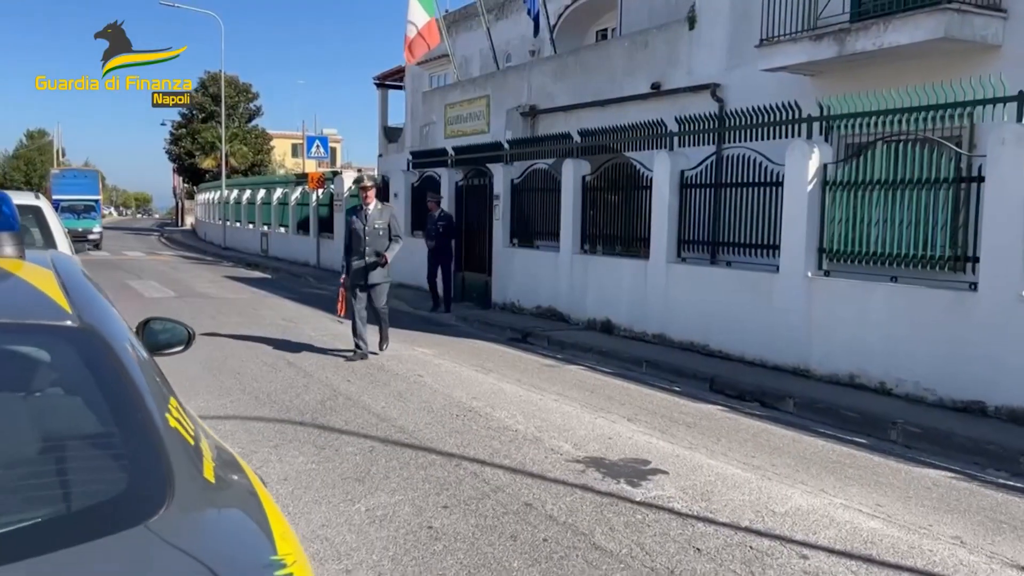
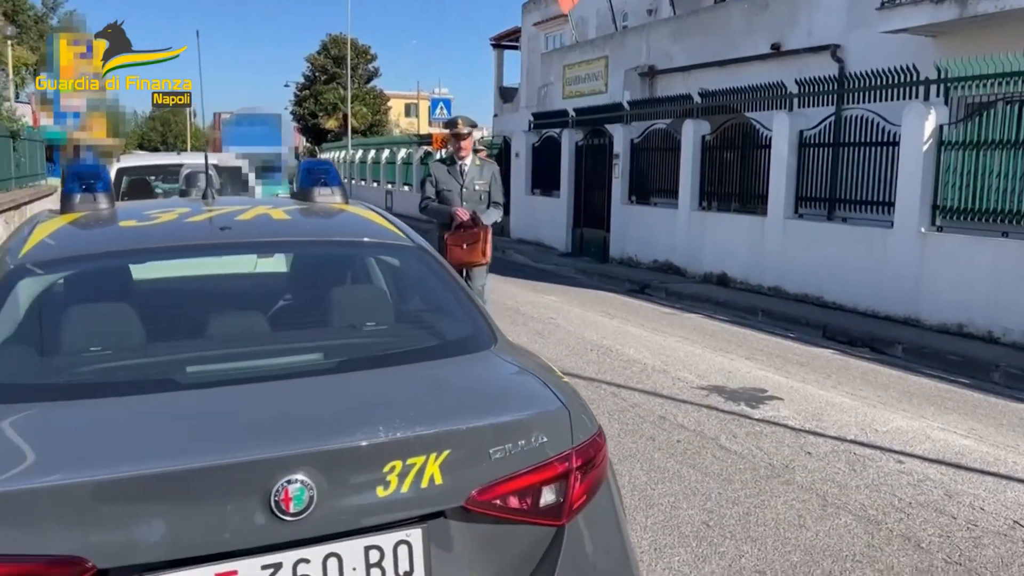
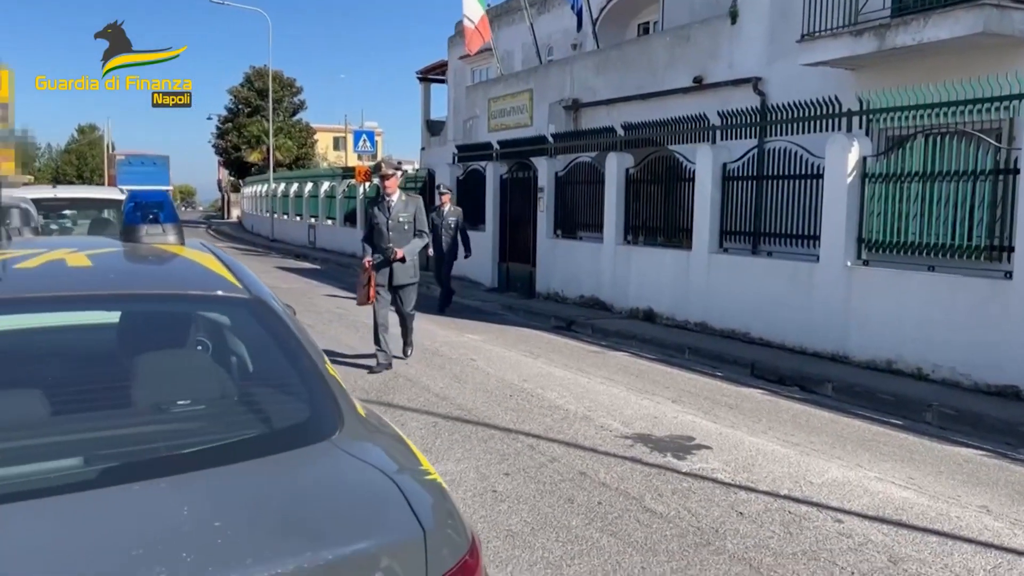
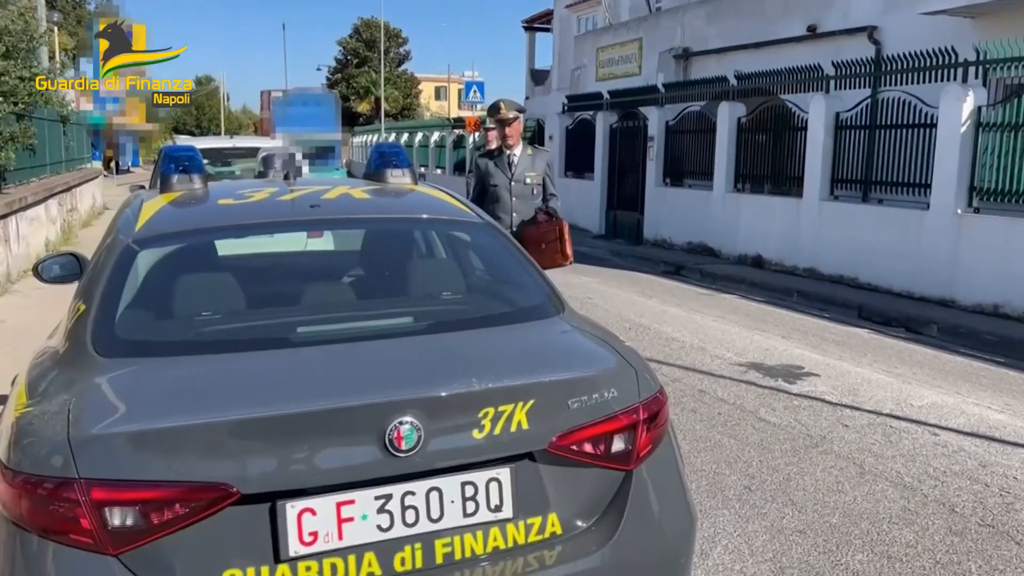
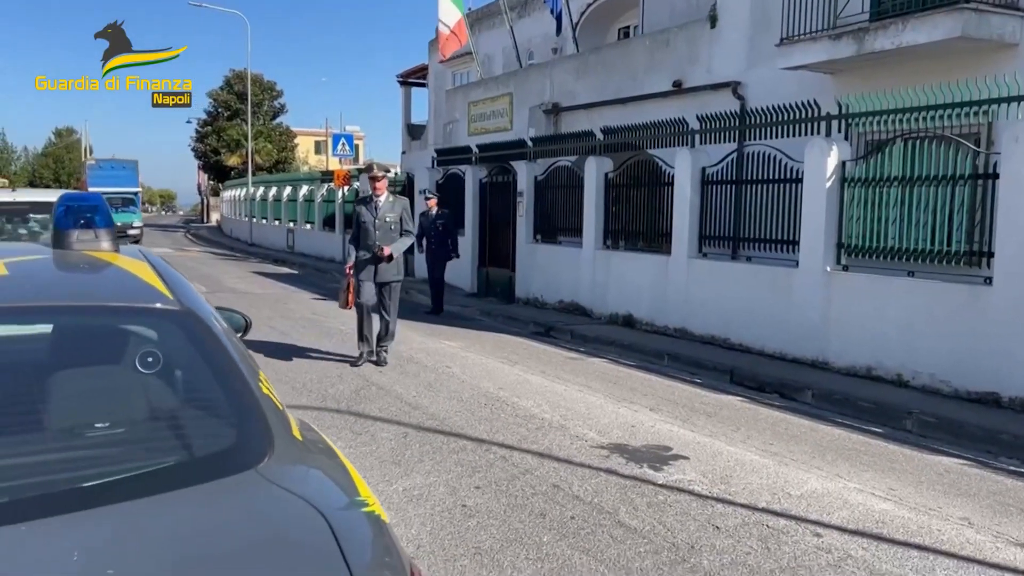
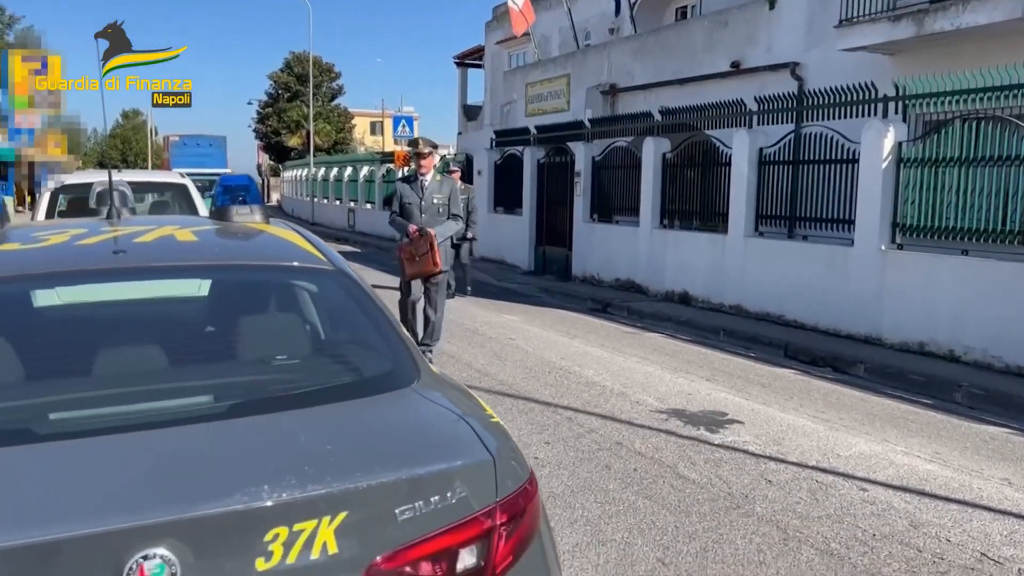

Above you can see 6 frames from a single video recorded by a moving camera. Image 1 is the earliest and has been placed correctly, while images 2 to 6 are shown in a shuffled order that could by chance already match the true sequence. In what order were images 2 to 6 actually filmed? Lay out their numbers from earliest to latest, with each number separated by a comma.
5, 3, 6, 2, 4
